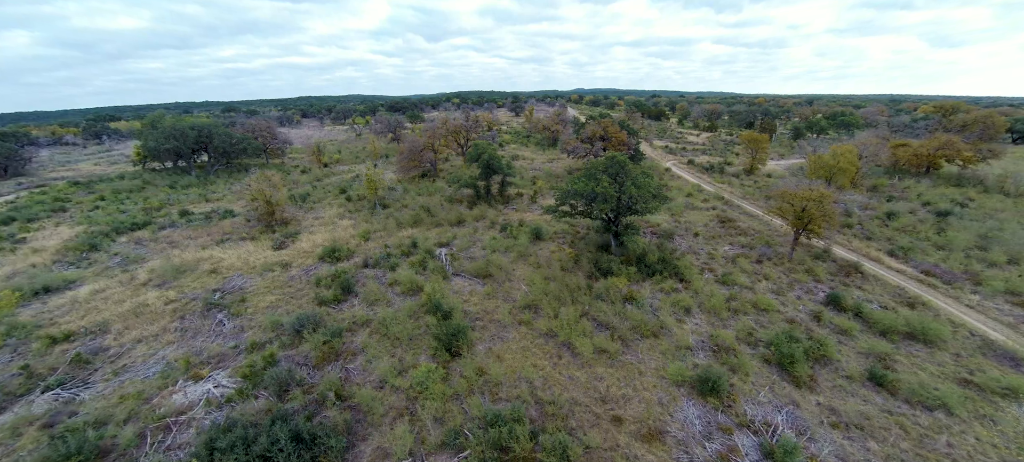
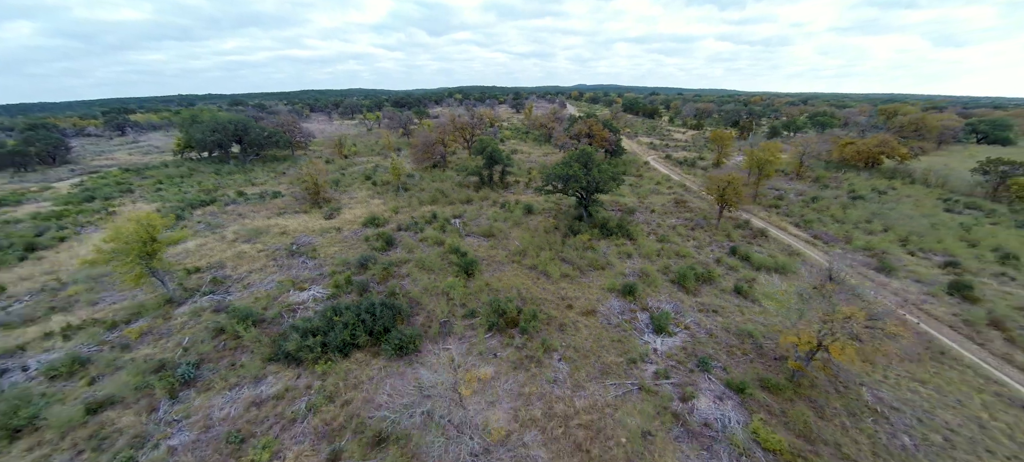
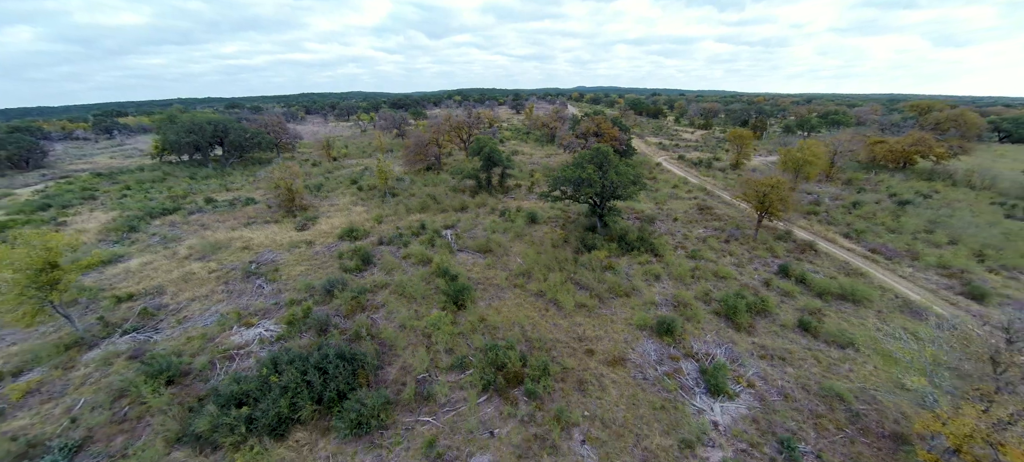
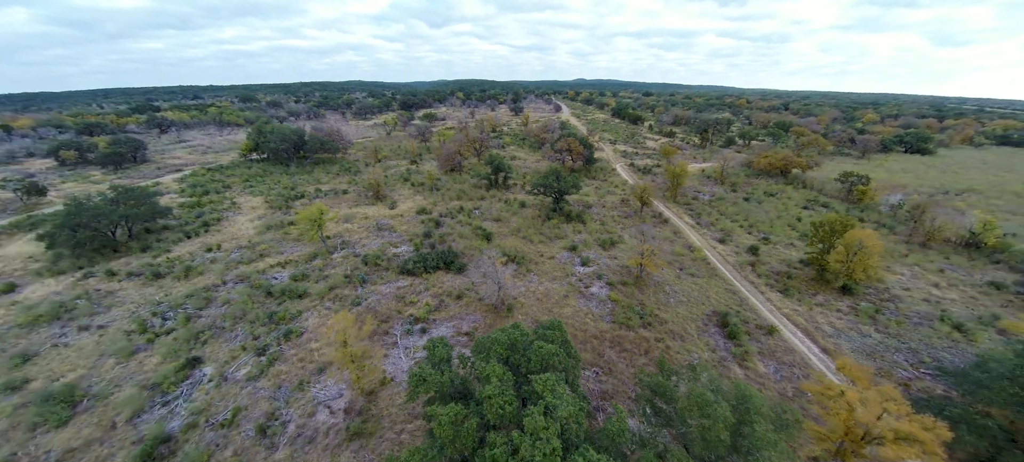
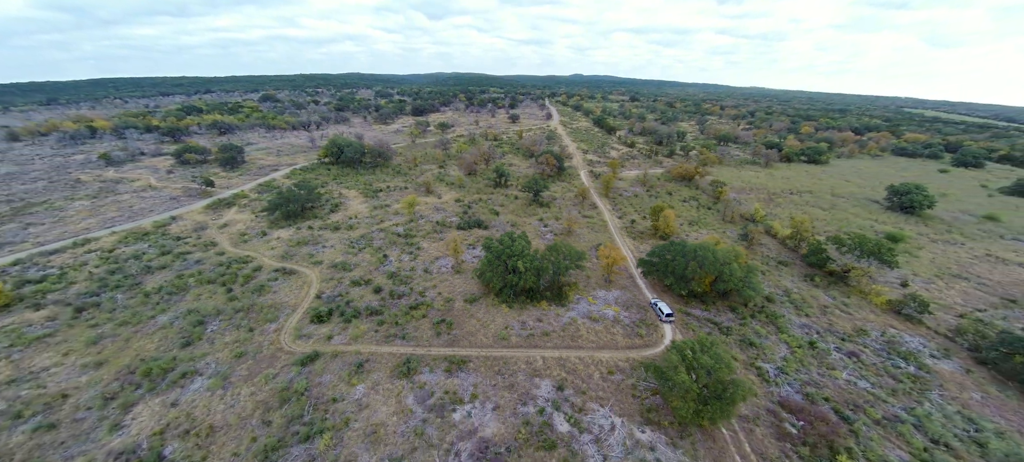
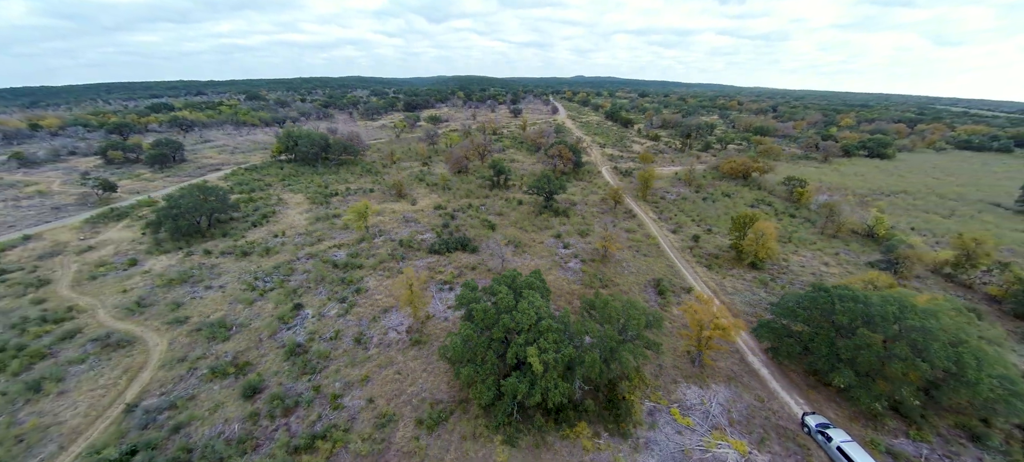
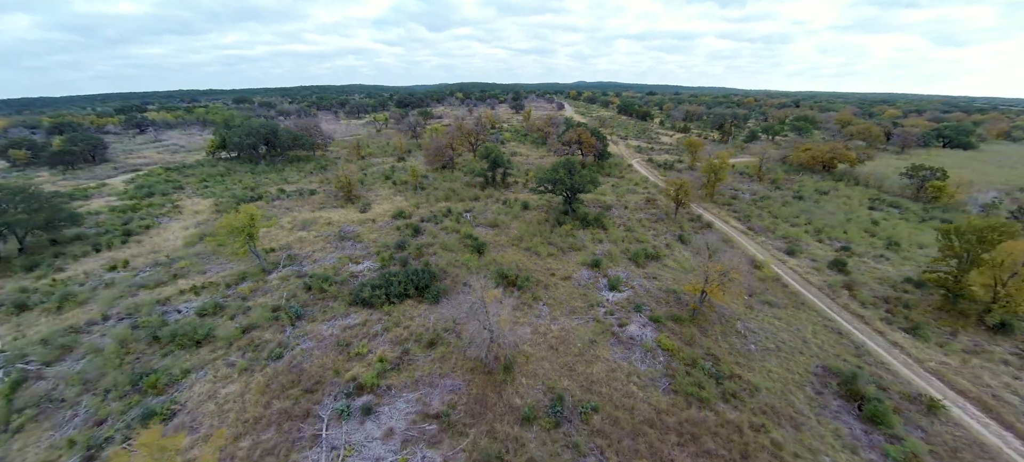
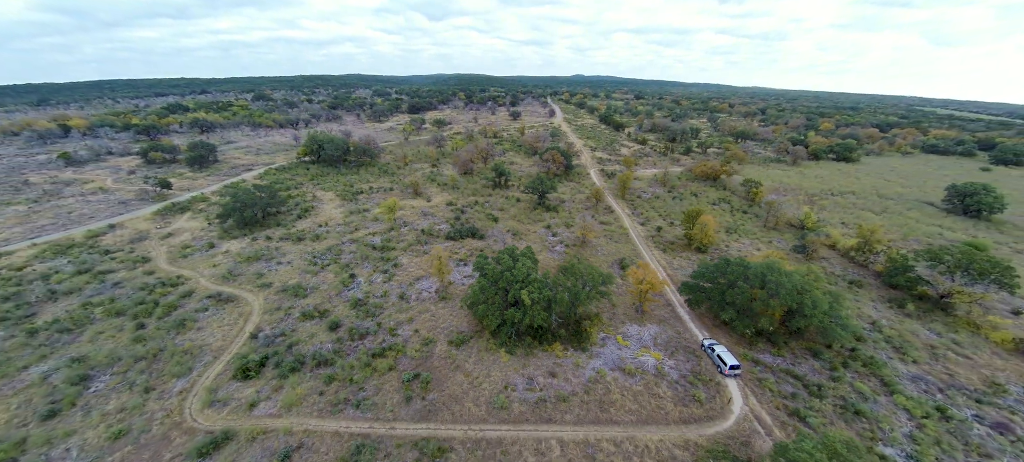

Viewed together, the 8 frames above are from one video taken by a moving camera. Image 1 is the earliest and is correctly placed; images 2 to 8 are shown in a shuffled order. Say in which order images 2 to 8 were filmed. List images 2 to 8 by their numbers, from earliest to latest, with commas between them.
3, 2, 7, 4, 6, 8, 5
